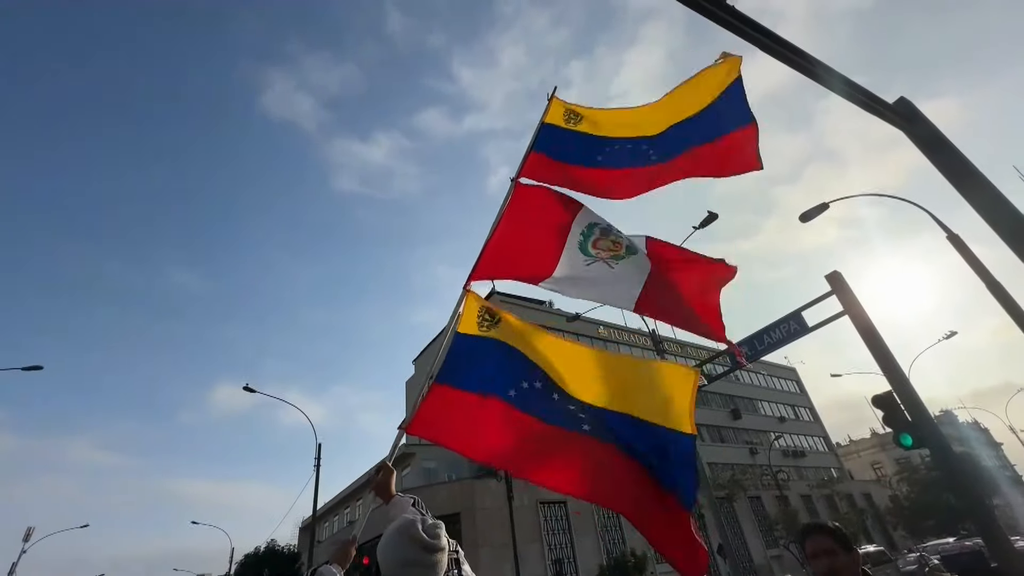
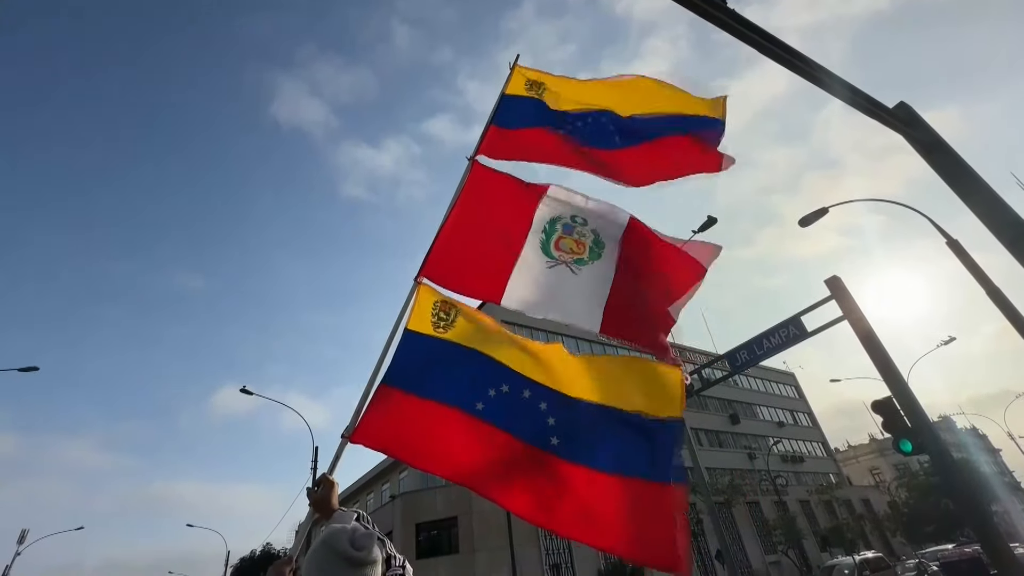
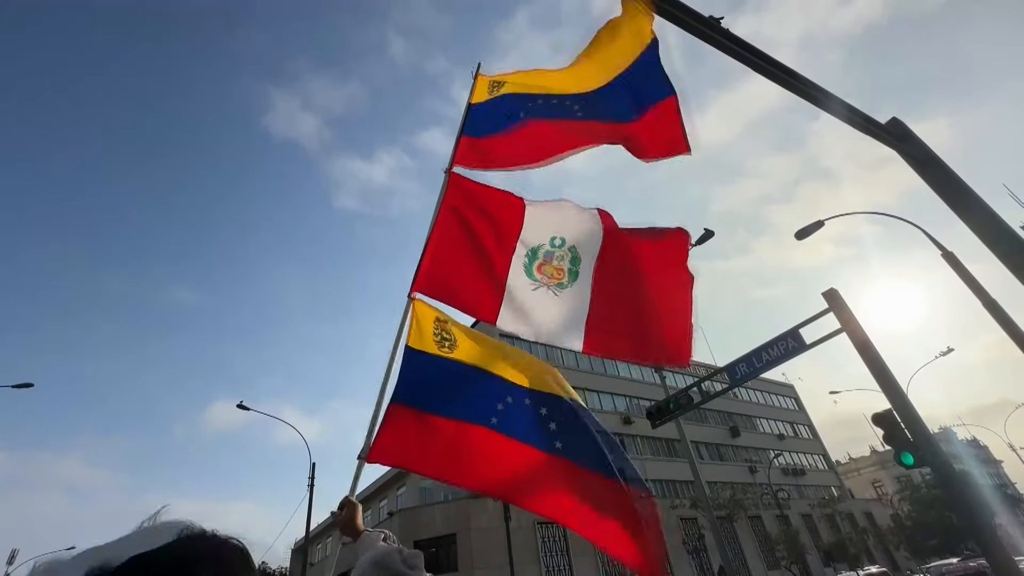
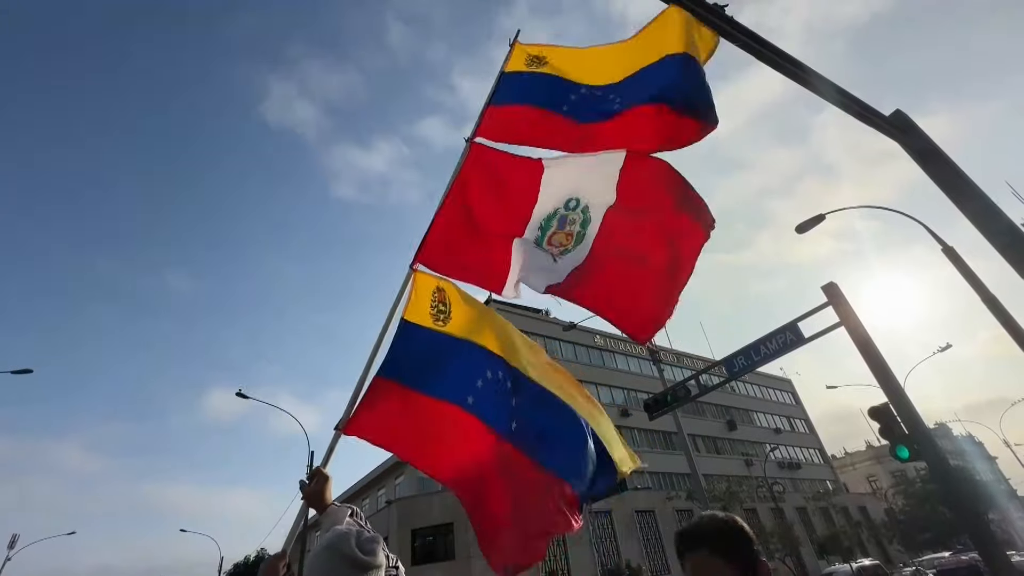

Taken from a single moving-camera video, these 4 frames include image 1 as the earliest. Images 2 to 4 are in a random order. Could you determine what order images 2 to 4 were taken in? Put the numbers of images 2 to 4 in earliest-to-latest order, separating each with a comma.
4, 3, 2
